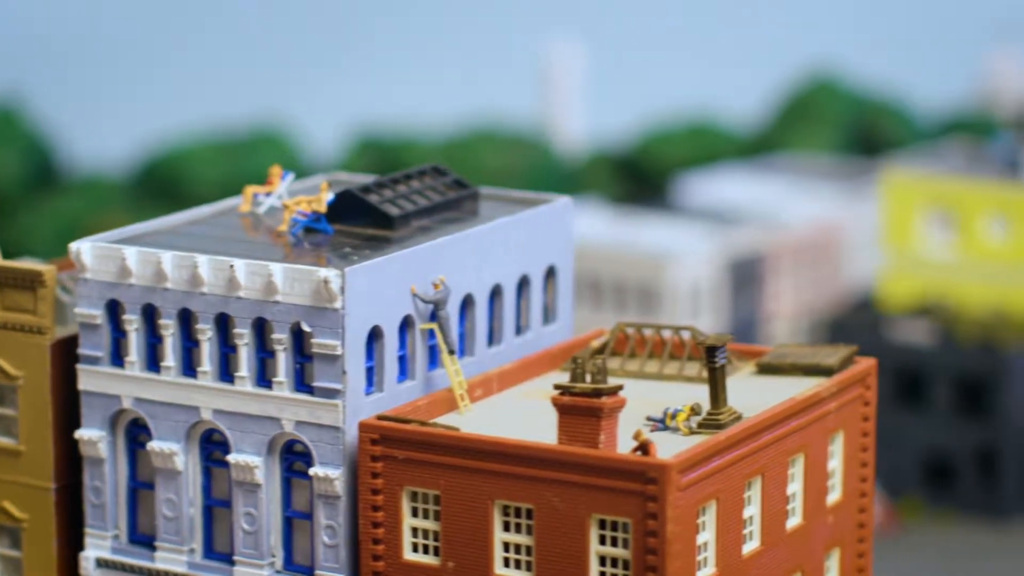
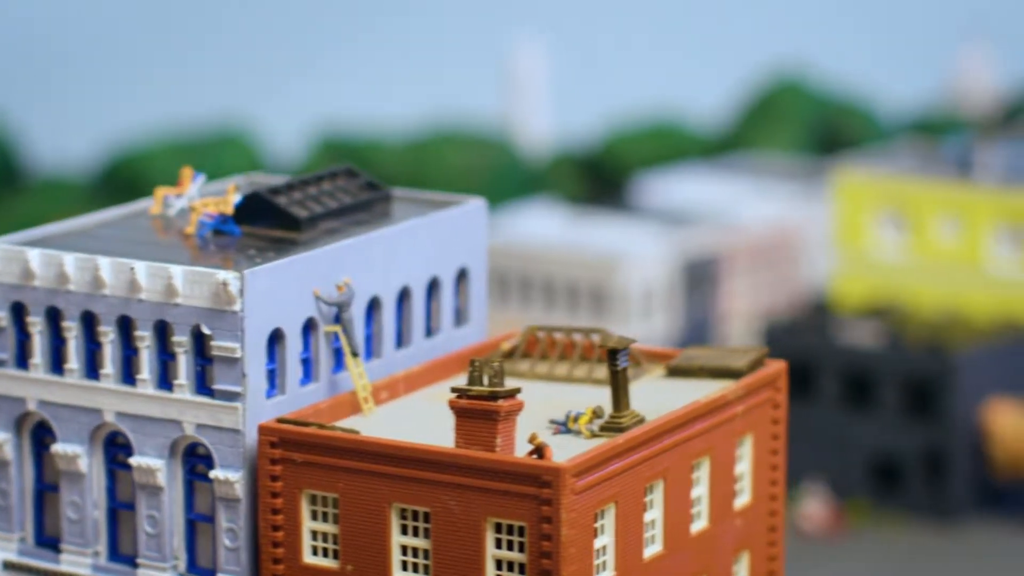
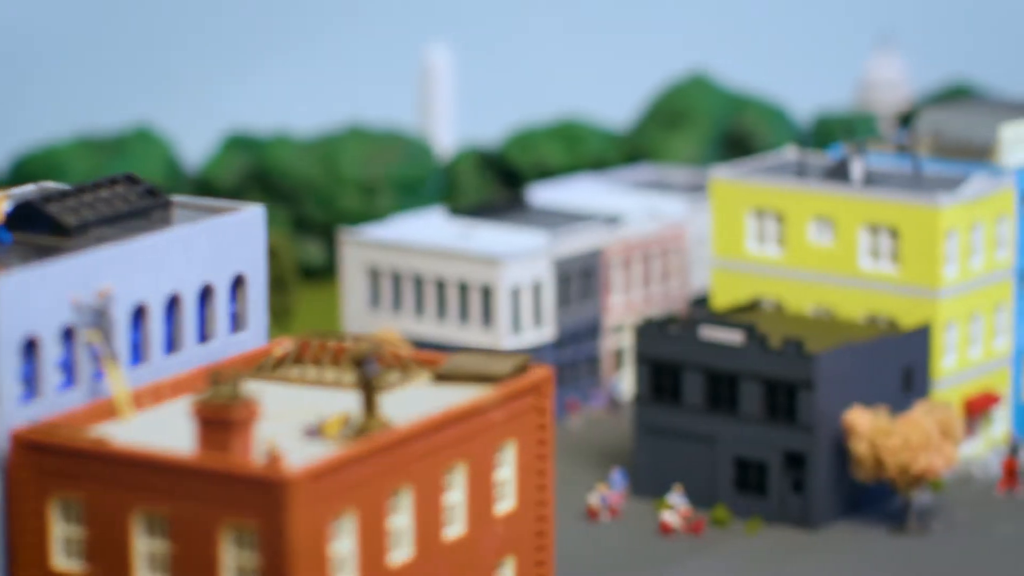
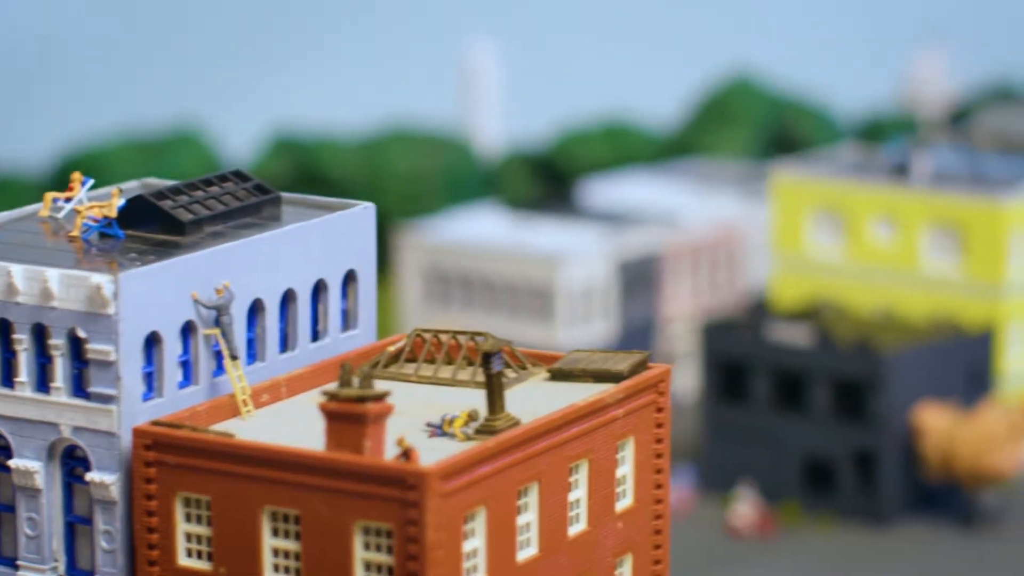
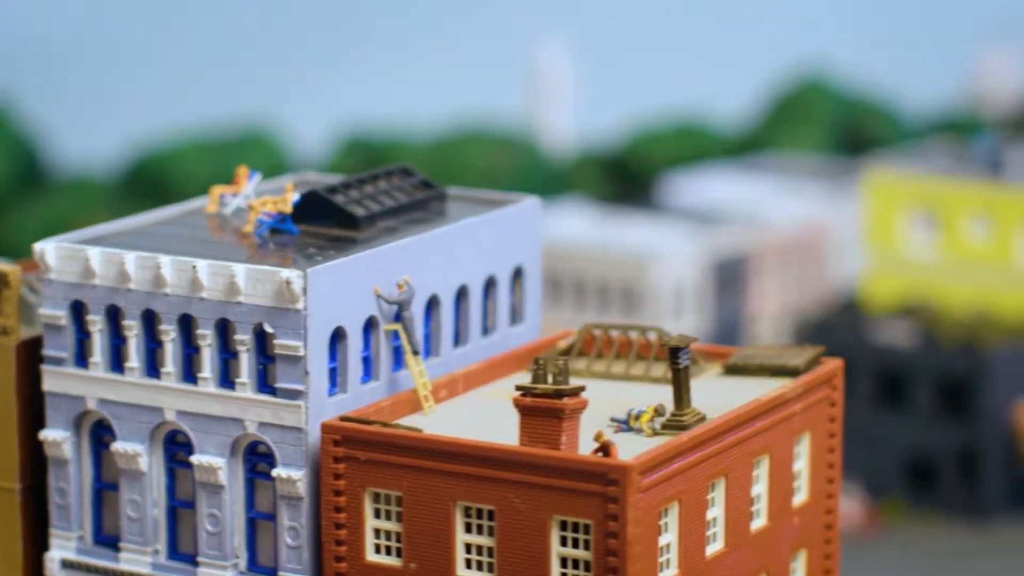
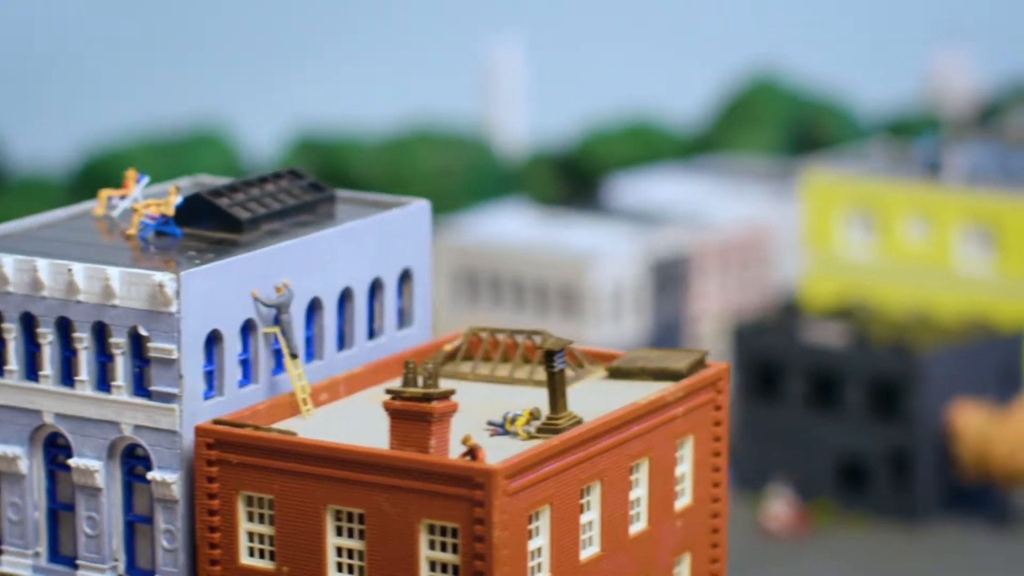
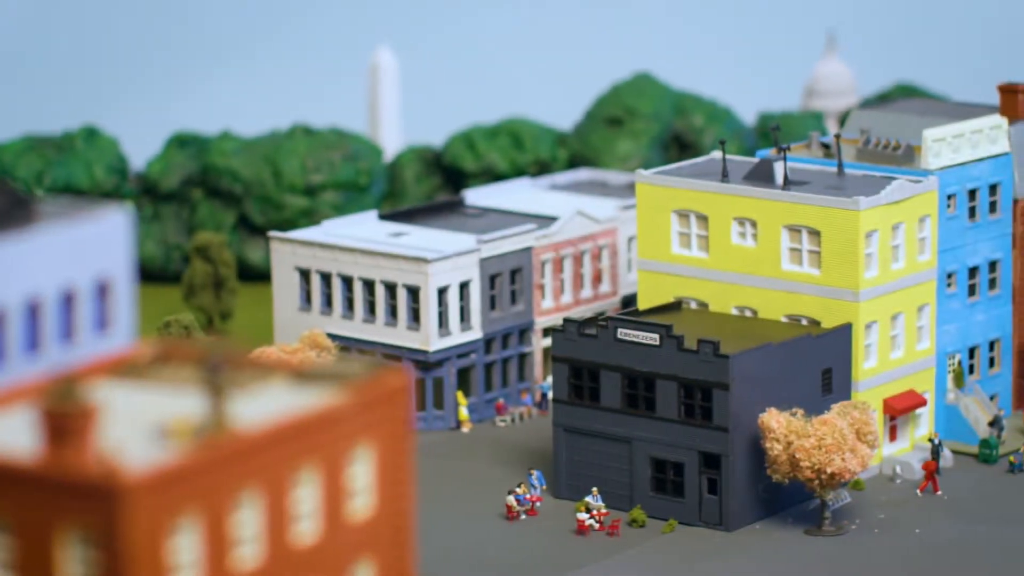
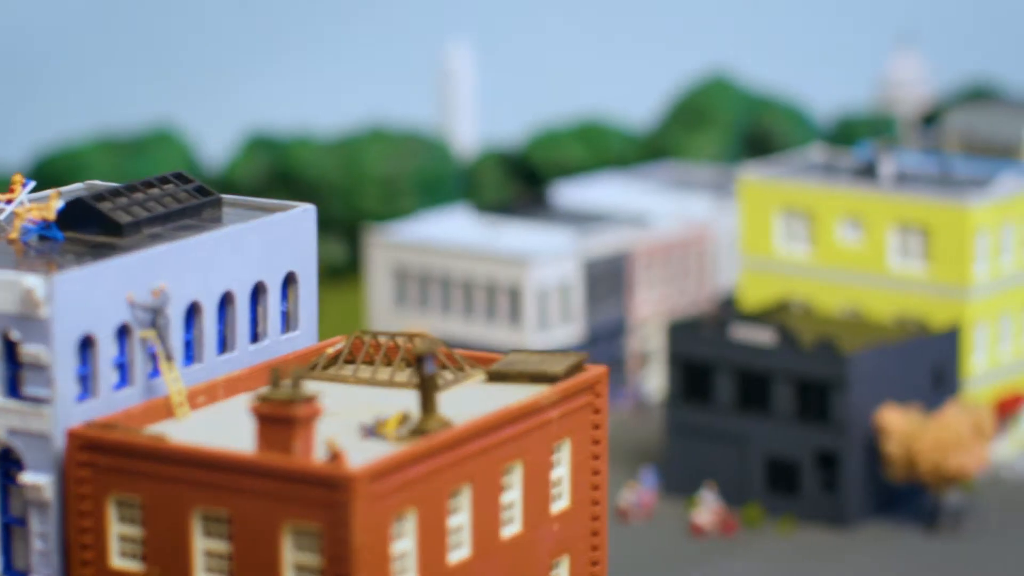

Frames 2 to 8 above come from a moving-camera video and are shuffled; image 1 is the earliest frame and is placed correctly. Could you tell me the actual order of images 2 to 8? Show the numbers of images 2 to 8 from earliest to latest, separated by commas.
5, 2, 6, 4, 8, 3, 7
